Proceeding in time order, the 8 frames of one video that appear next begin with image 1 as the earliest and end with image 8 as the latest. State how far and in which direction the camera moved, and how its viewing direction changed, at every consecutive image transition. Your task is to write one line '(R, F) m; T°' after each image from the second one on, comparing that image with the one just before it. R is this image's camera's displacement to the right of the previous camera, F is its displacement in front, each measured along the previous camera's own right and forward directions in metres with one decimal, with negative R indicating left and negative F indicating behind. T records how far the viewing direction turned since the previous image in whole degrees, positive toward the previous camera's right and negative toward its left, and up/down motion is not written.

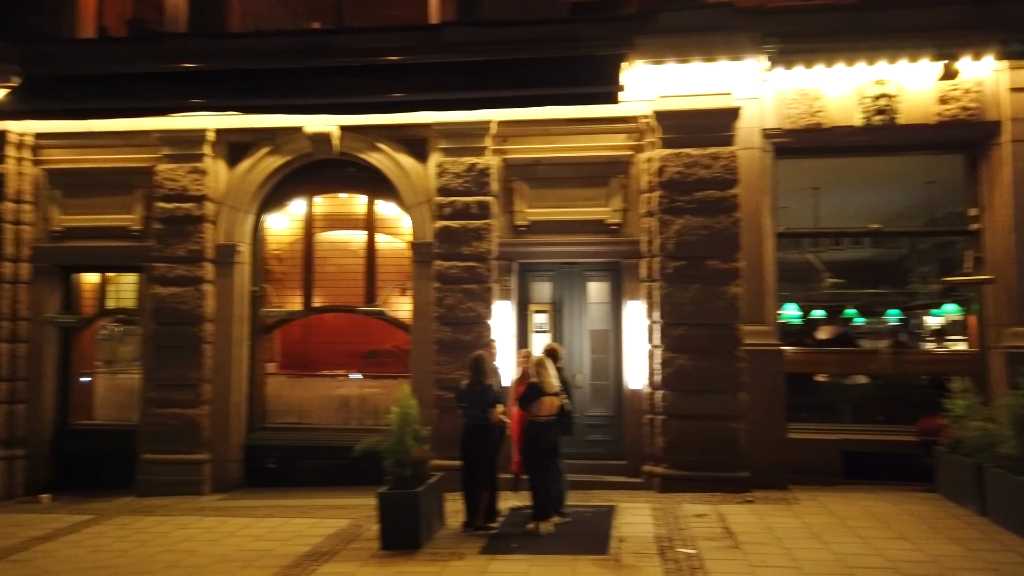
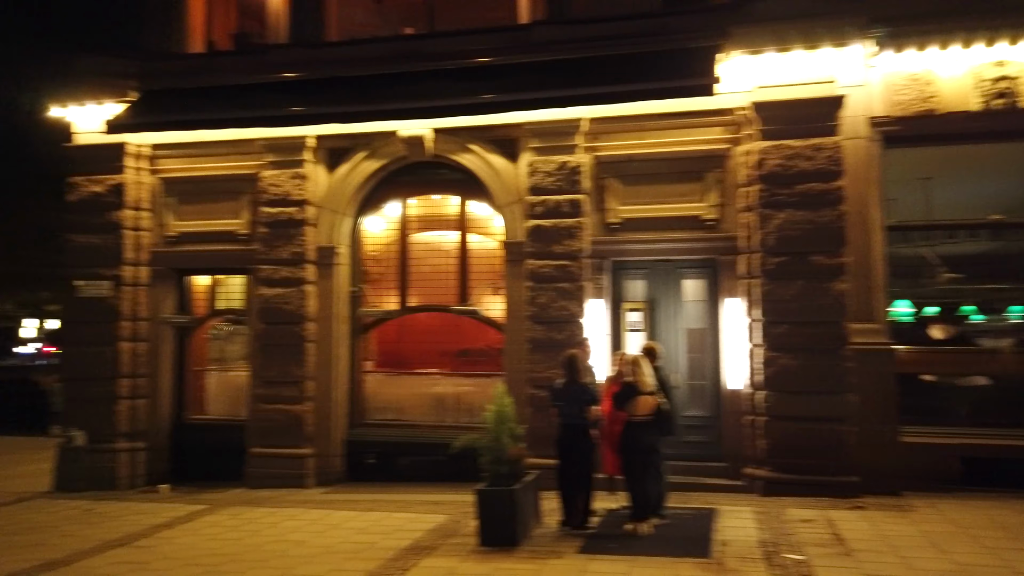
(-0.1, 0.0) m; -7°
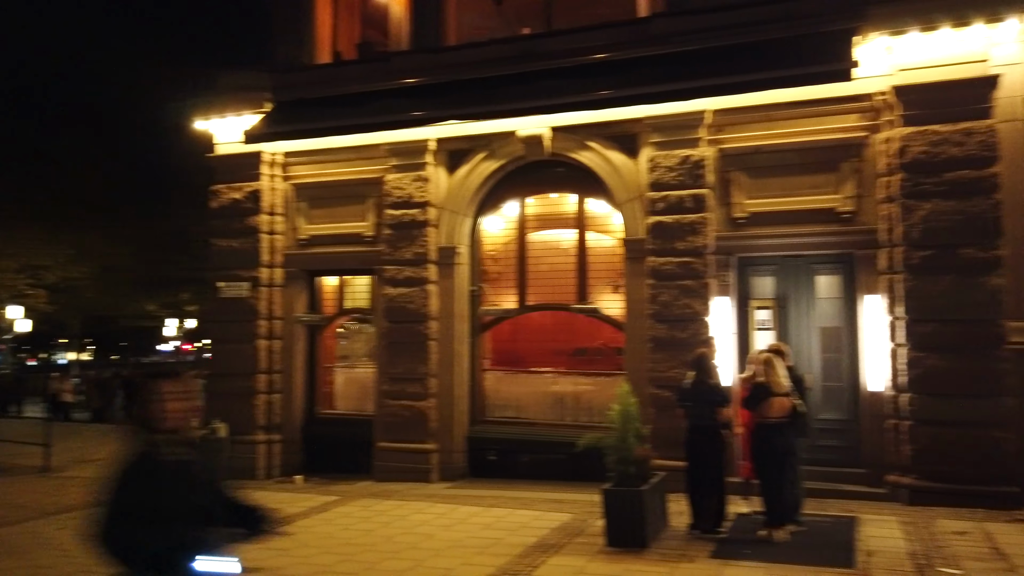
(-0.2, 0.0) m; -8°
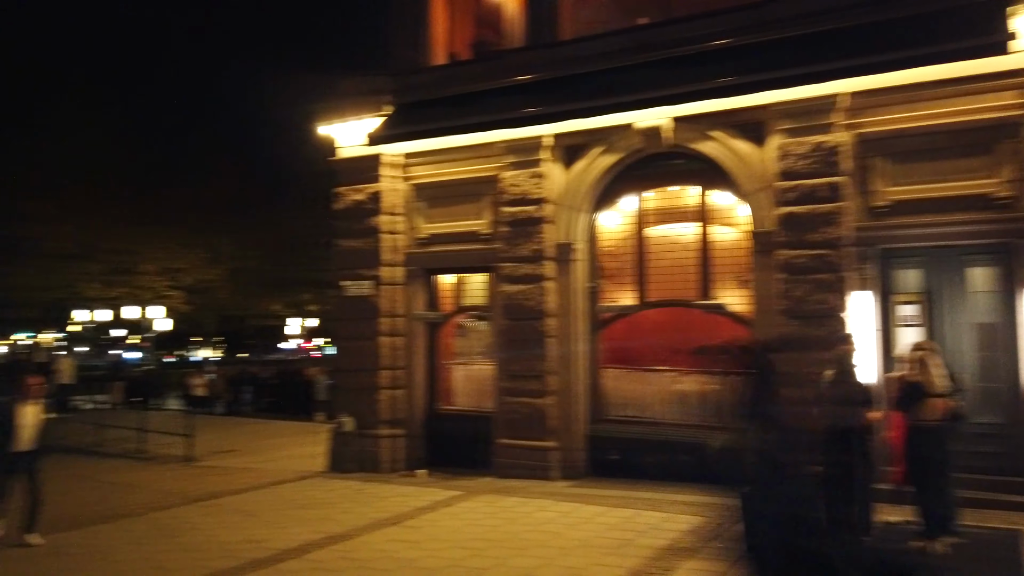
(-0.2, +0.1) m; -8°
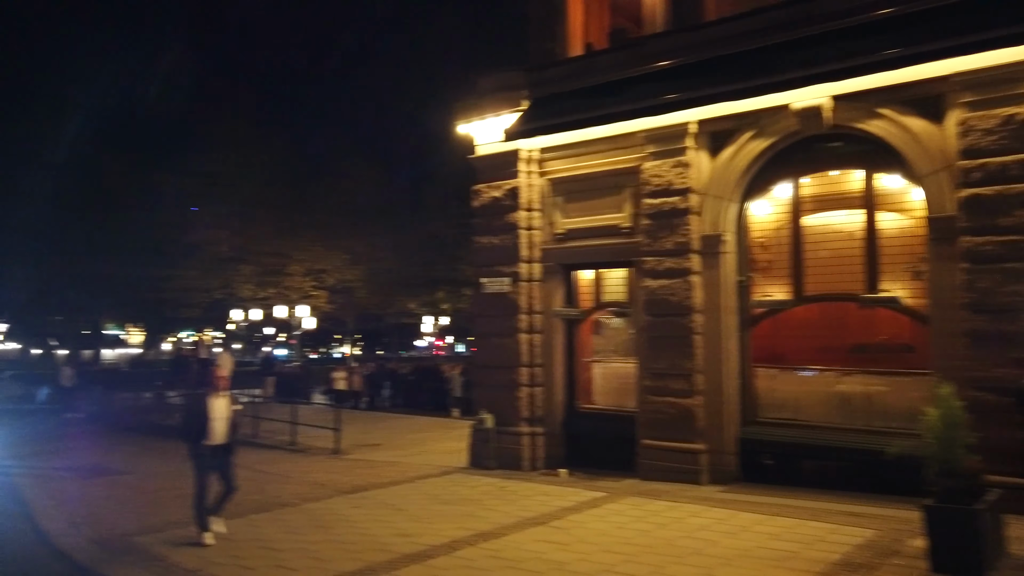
(-0.2, +0.3) m; -9°
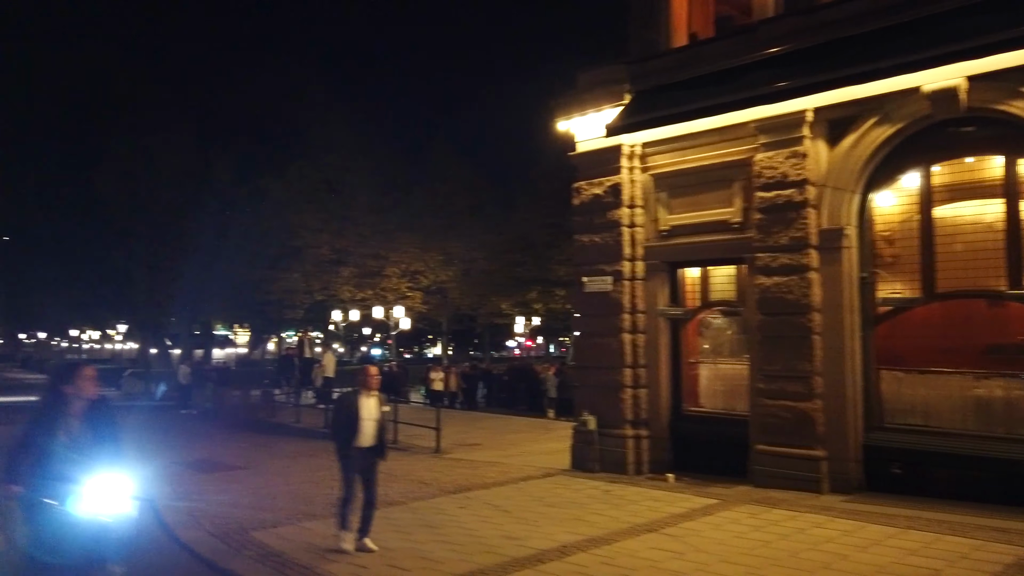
(-0.2, +0.2) m; -7°
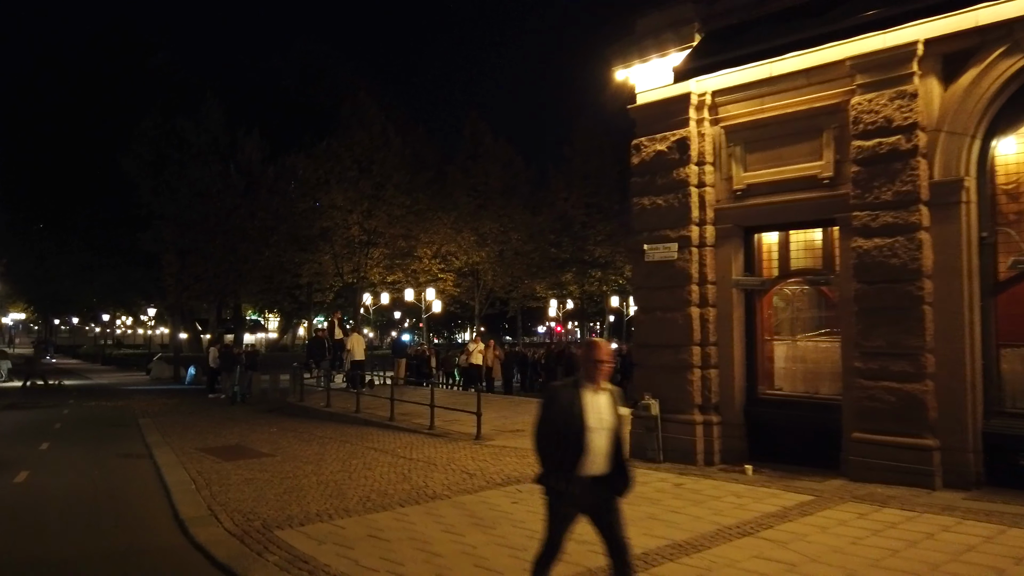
(-0.4, +1.3) m; -2°
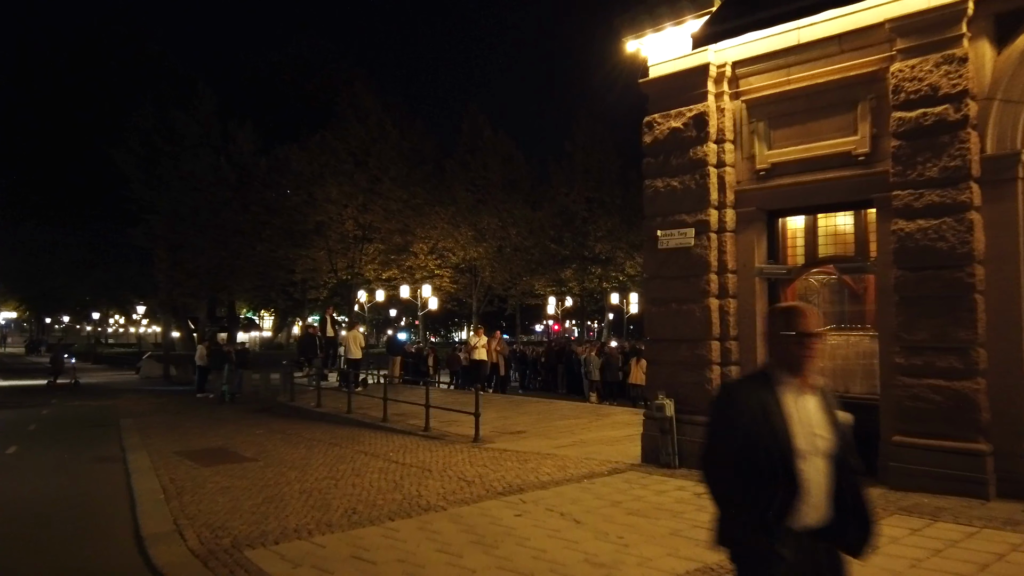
(-0.1, +0.9) m; 0°
